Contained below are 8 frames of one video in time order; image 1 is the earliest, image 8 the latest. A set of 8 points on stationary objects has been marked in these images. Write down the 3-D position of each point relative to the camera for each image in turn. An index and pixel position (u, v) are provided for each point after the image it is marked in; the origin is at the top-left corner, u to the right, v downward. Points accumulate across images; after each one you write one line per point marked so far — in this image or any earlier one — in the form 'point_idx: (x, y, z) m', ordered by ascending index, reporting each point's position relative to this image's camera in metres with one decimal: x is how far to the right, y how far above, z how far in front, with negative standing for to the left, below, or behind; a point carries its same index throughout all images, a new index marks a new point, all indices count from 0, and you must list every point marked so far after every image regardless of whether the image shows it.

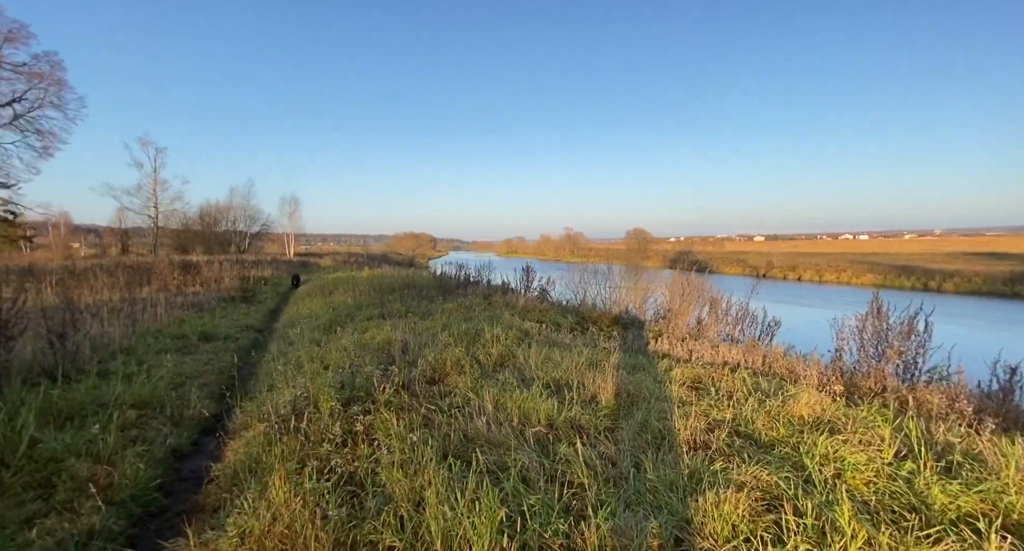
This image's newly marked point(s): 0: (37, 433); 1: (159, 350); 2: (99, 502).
0: (-4.3, -1.4, +3.6) m
1: (-6.1, -1.3, +6.8) m
2: (-3.1, -1.7, +2.9) m
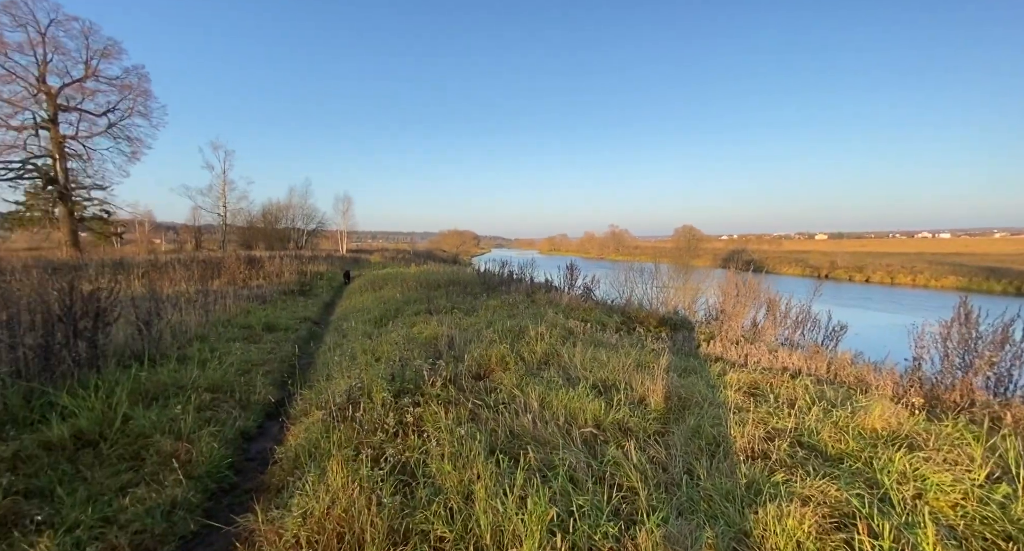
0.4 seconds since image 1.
0: (-3.9, -1.4, +4.0) m
1: (-5.3, -1.2, +7.4) m
2: (-2.7, -1.7, +3.2) m
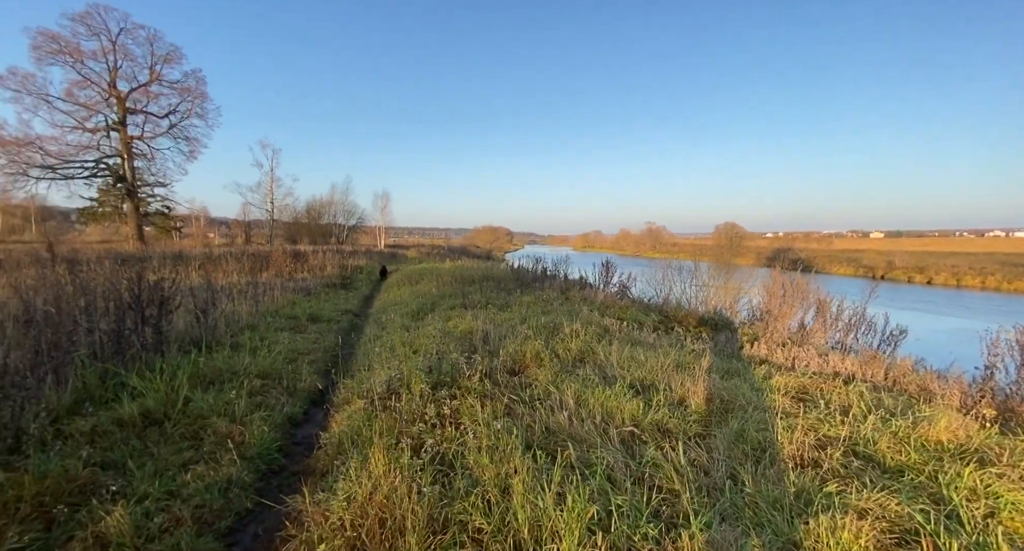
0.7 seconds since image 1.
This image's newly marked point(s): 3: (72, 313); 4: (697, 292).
0: (-3.5, -1.3, +4.3) m
1: (-4.6, -1.0, +7.8) m
2: (-2.4, -1.6, +3.4) m
3: (-5.1, -0.4, +4.6) m
4: (+7.4, -0.7, +15.6) m
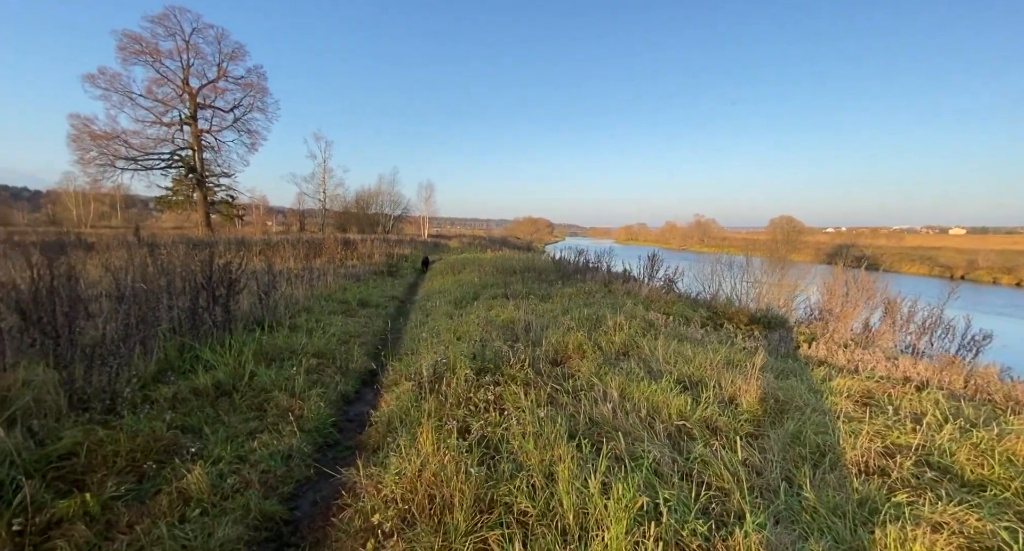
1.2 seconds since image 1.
0: (-3.0, -1.1, +4.6) m
1: (-3.8, -0.7, +8.2) m
2: (-2.0, -1.4, +3.7) m
3: (-4.6, -0.2, +5.1) m
4: (+8.9, -0.5, +14.9) m
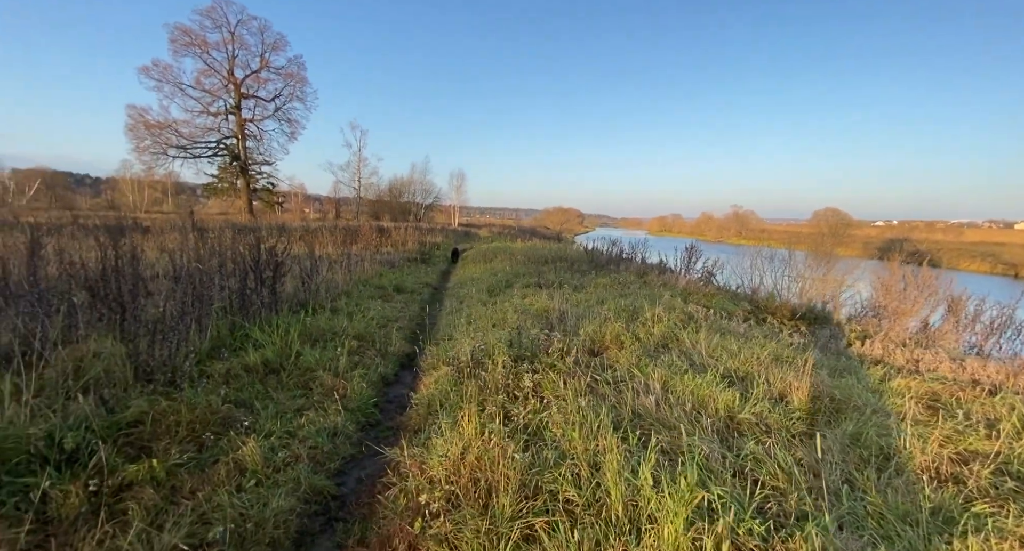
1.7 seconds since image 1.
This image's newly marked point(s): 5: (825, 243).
0: (-2.6, -0.9, +4.8) m
1: (-3.1, -0.4, +8.4) m
2: (-1.7, -1.3, +3.8) m
3: (-4.1, +0.1, +5.3) m
4: (+10.0, -0.3, +14.2) m
5: (+14.1, +1.5, +17.7) m
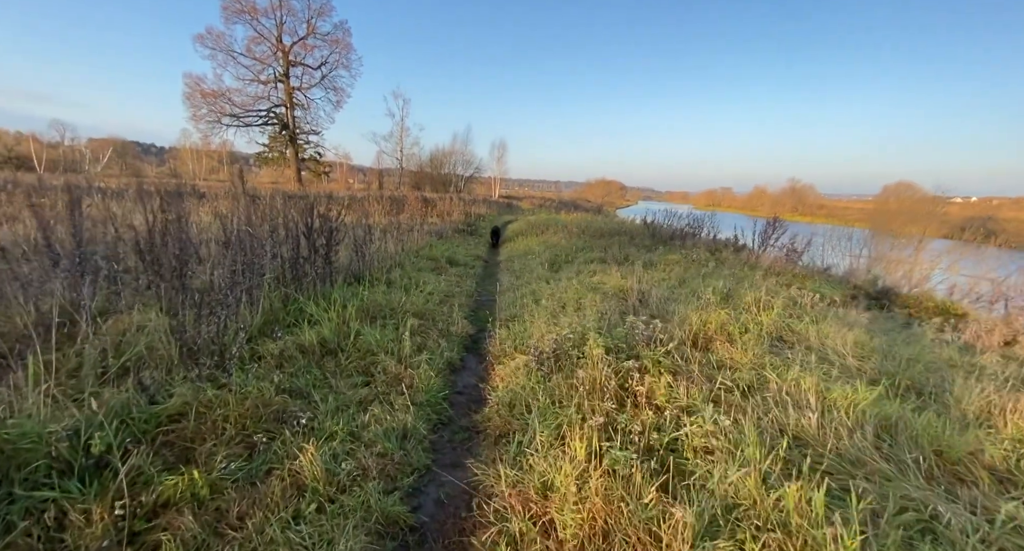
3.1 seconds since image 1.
0: (-1.7, -0.5, +4.2) m
1: (-1.8, +0.2, +7.9) m
2: (-0.8, -1.0, +3.2) m
3: (-3.1, +0.5, +4.8) m
4: (+11.8, +0.3, +12.3) m
5: (+16.2, +2.2, +15.4) m
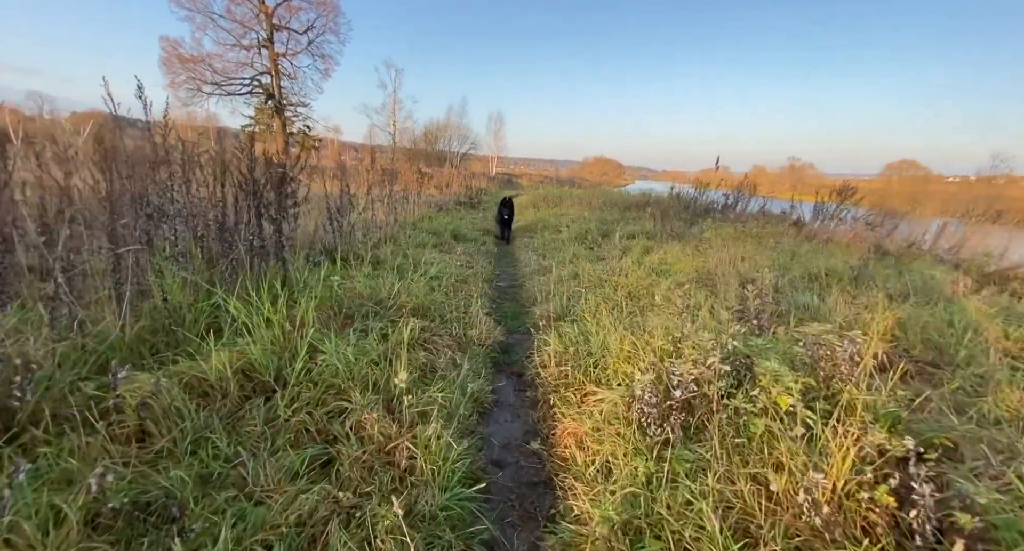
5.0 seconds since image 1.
0: (-1.2, -0.4, +2.5) m
1: (-1.4, +0.5, +6.0) m
2: (-0.4, -0.9, +1.4) m
3: (-2.7, +0.7, +3.0) m
4: (+12.1, +0.9, +10.7) m
5: (+16.5, +2.9, +13.7) m
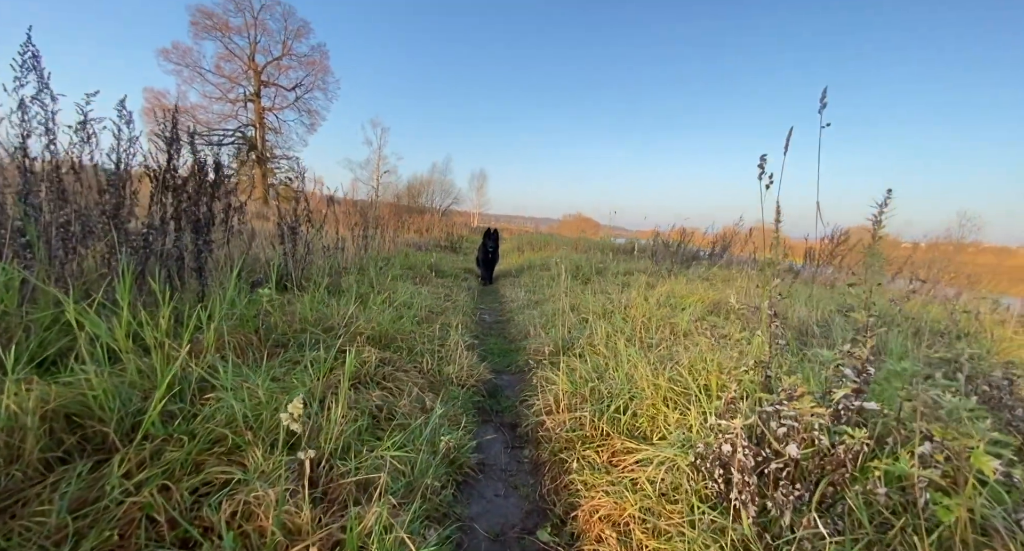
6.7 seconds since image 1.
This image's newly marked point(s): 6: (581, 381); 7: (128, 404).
0: (-1.2, -0.4, +1.7) m
1: (-1.6, 0.0, +5.3) m
2: (-0.4, -0.8, +0.6) m
3: (-2.7, +0.6, +2.2) m
4: (+11.7, -0.4, +10.6) m
5: (+15.9, +1.1, +14.1) m
6: (+0.4, -0.6, +2.2) m
7: (-1.3, -0.4, +1.3) m
